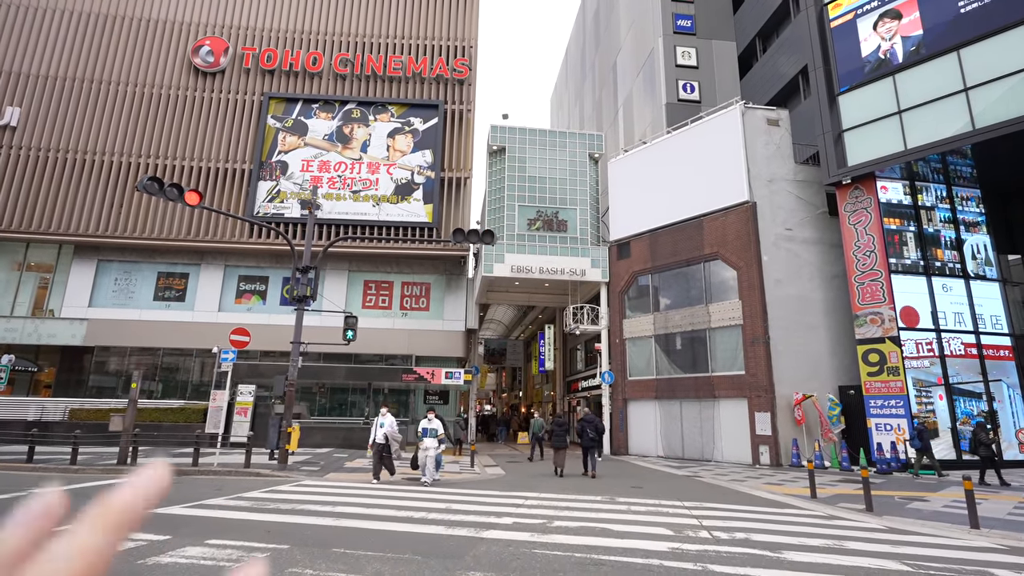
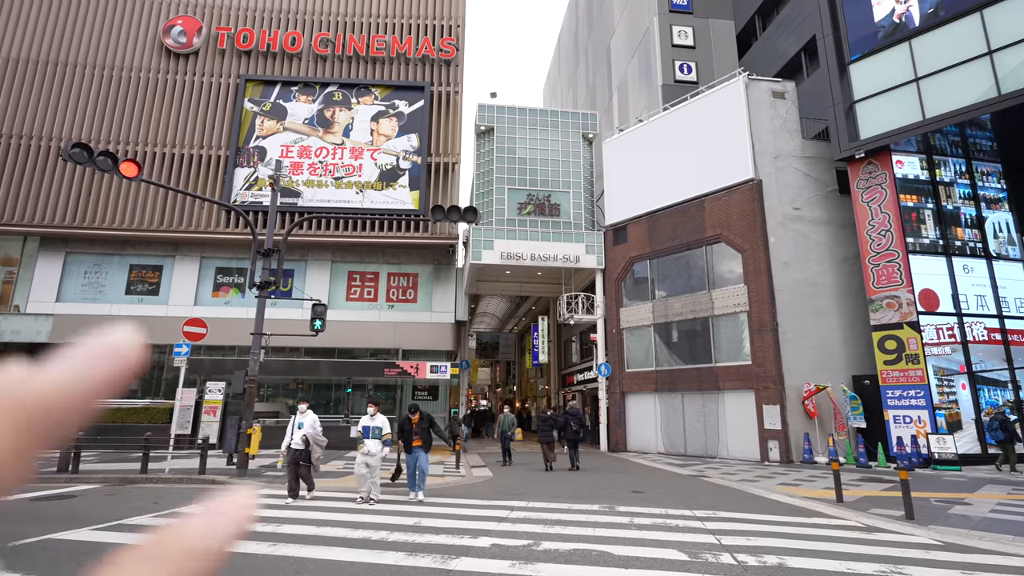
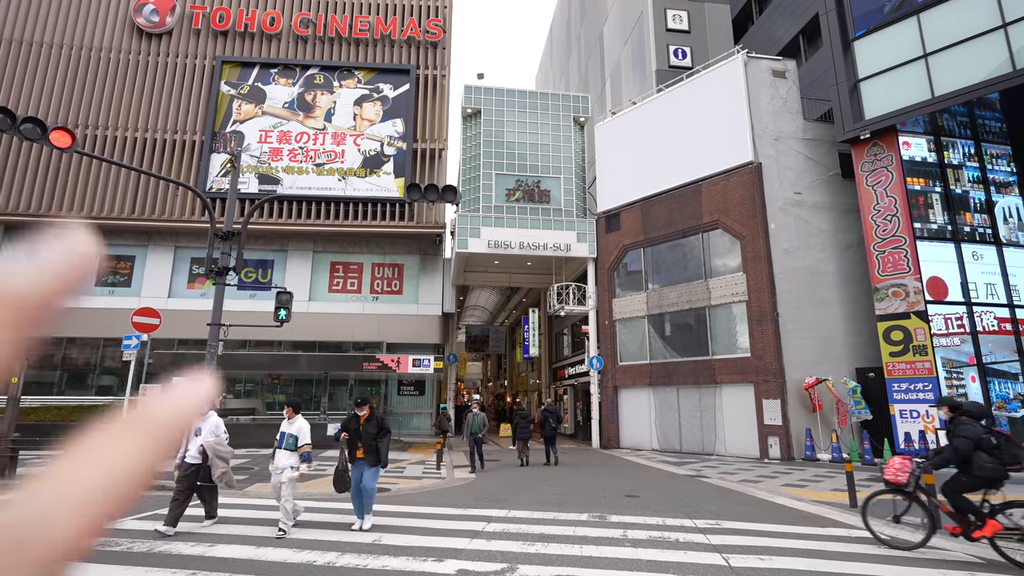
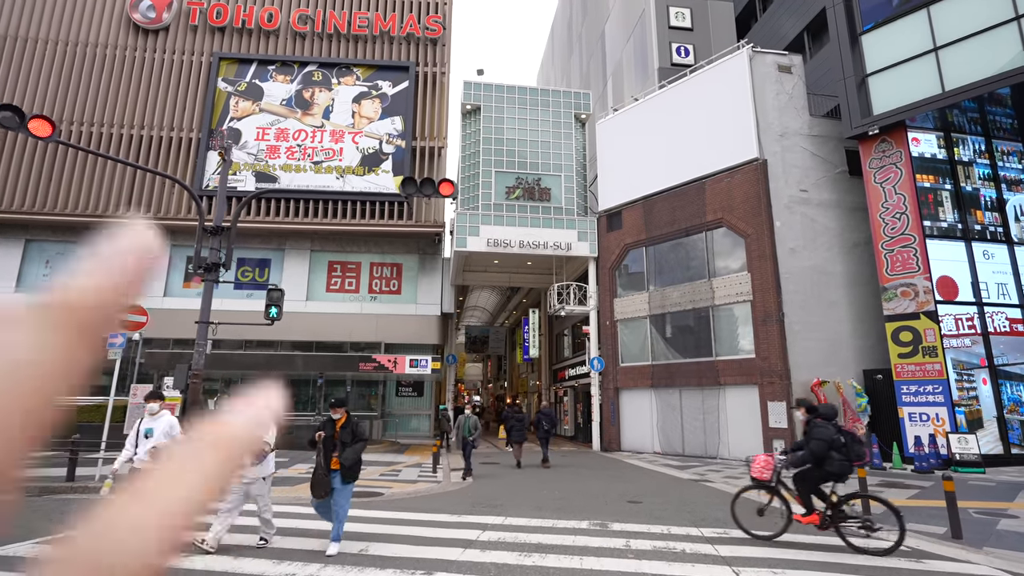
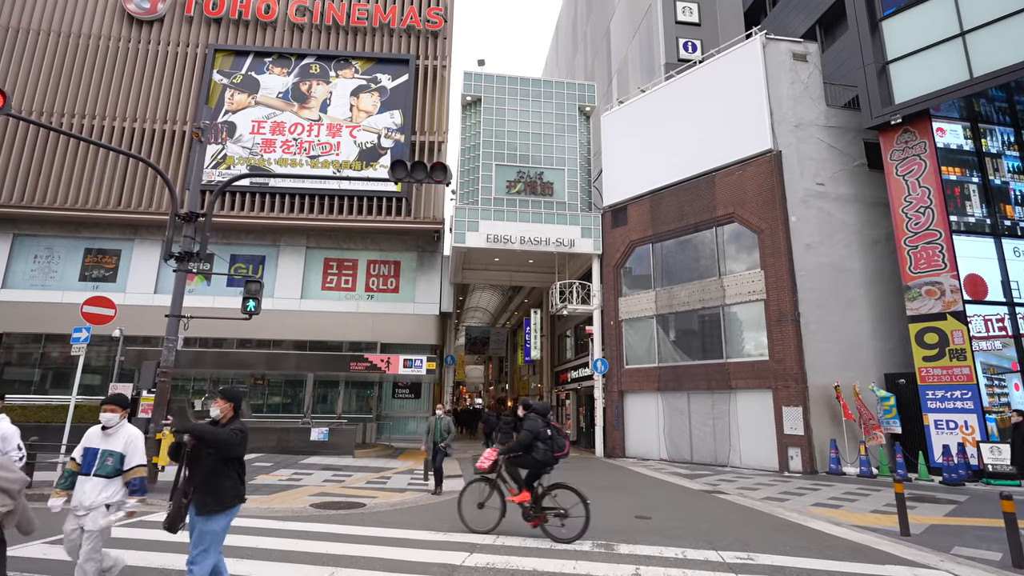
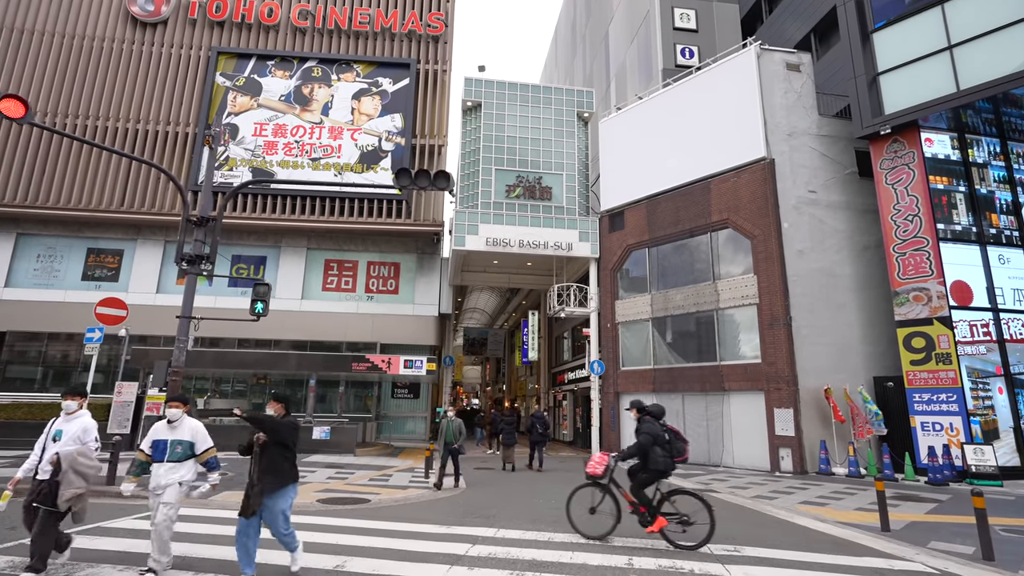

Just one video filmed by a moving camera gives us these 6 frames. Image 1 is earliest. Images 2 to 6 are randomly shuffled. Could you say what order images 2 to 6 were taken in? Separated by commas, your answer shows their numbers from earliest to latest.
2, 3, 4, 6, 5
